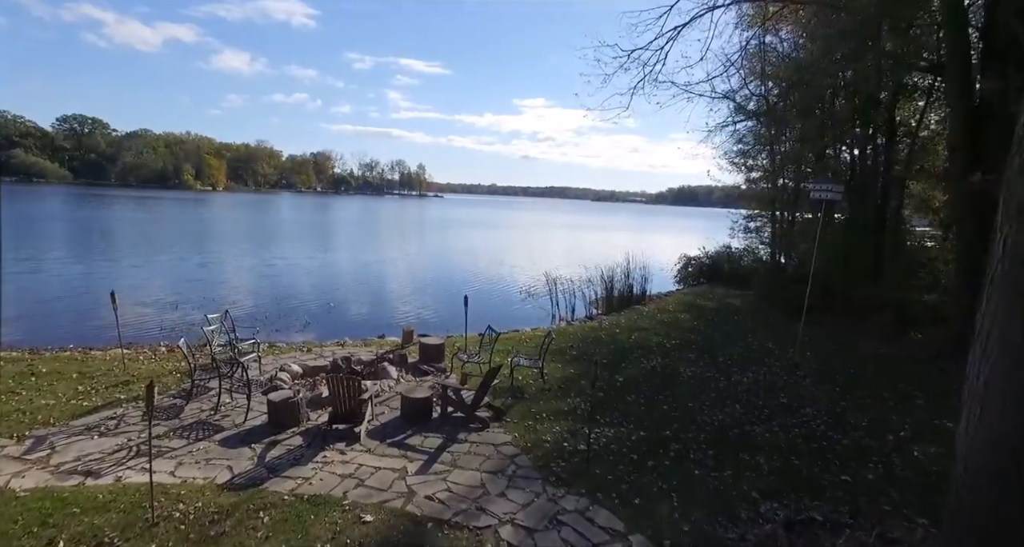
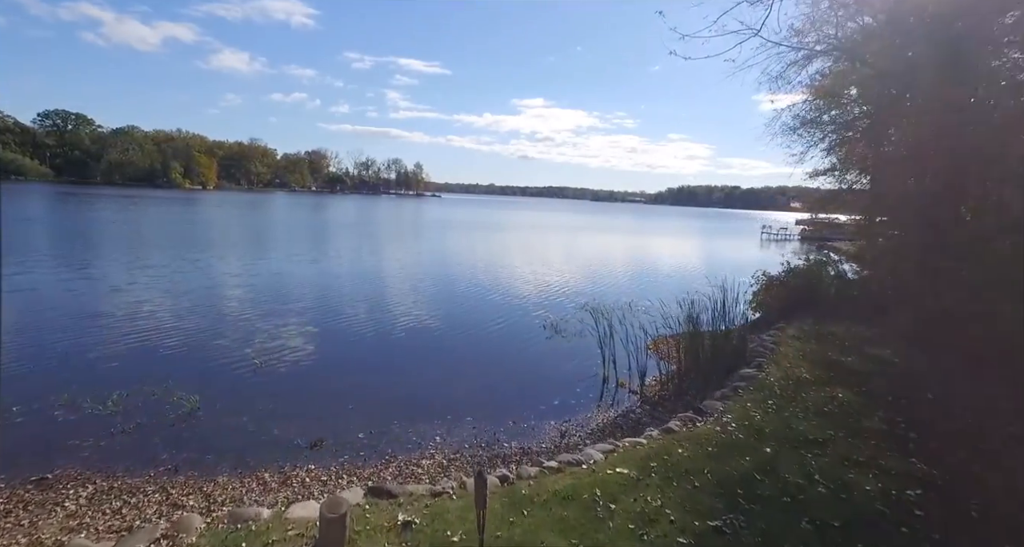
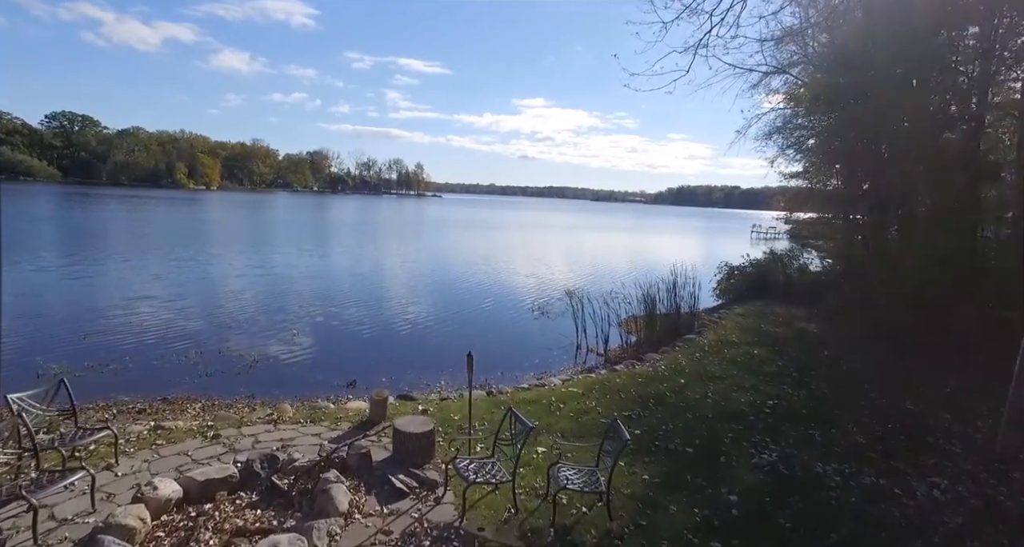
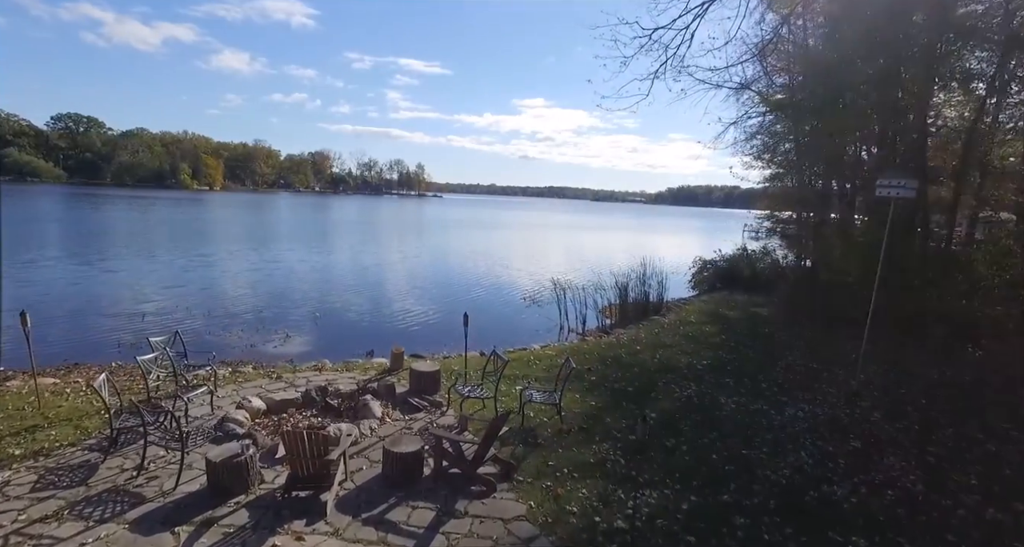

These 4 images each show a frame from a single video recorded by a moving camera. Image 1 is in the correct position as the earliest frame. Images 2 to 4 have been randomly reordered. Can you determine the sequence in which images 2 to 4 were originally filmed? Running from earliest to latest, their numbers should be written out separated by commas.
4, 3, 2
